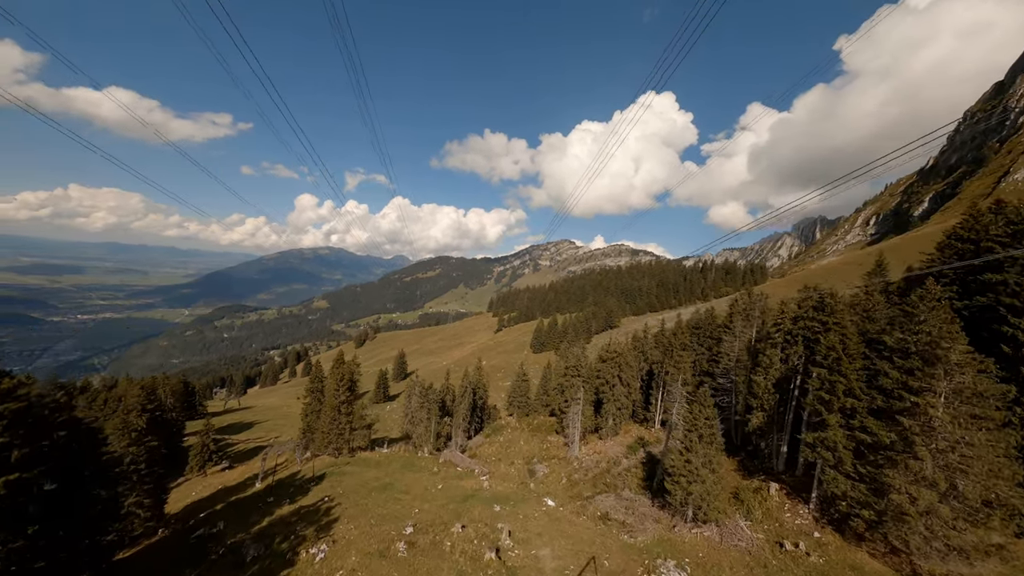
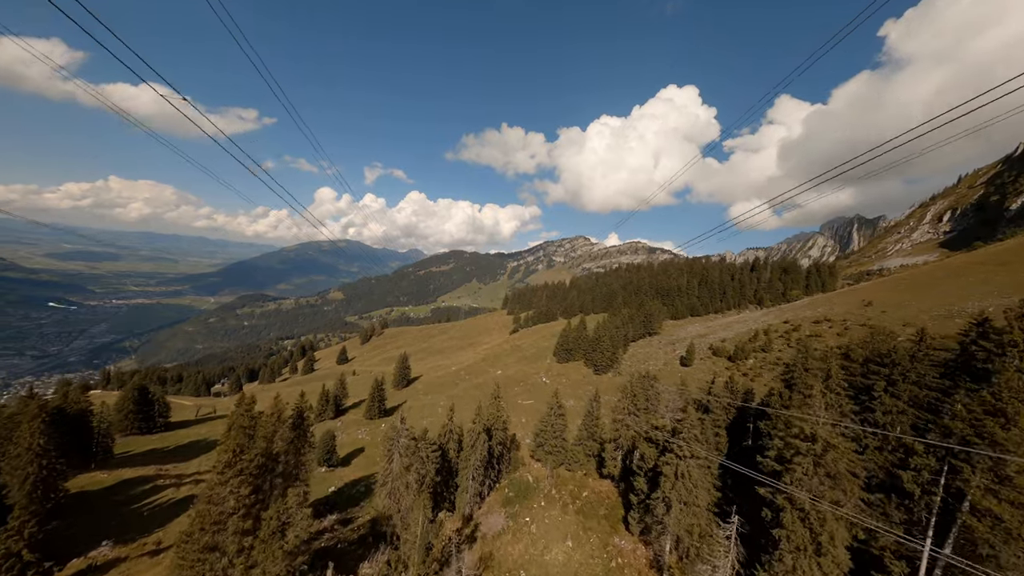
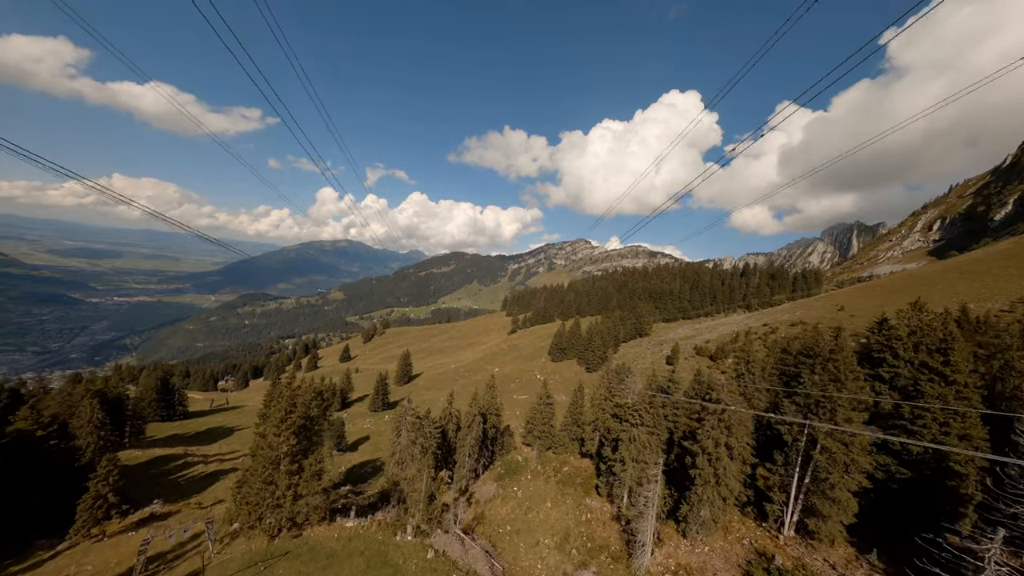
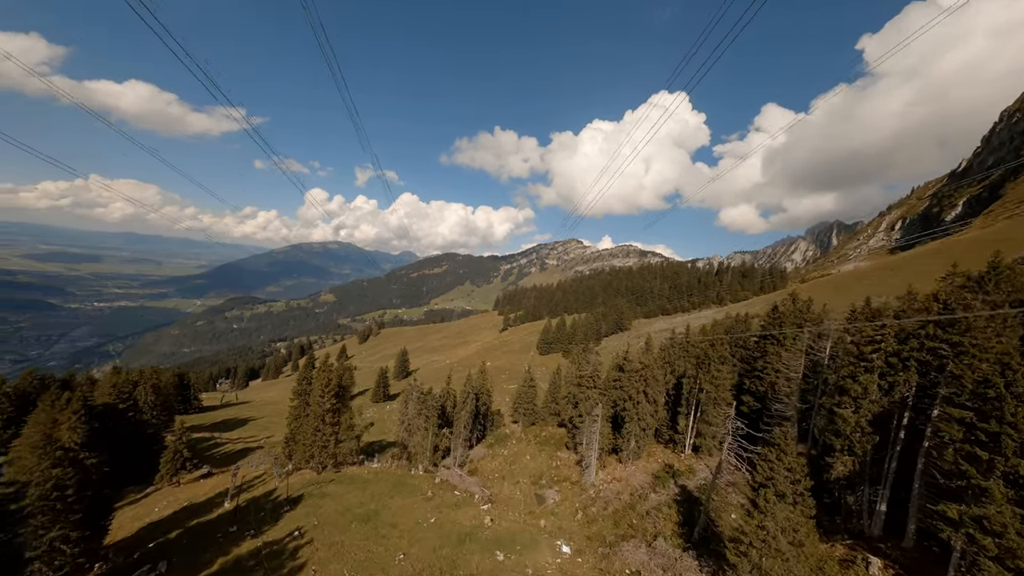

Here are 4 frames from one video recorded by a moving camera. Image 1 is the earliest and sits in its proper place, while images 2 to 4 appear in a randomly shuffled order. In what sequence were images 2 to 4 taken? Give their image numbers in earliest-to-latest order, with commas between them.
4, 3, 2
